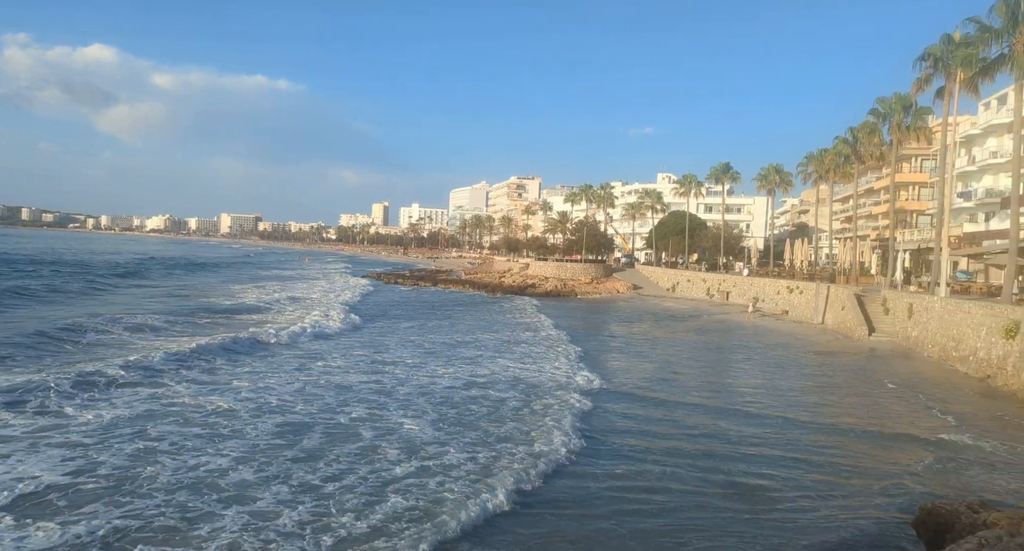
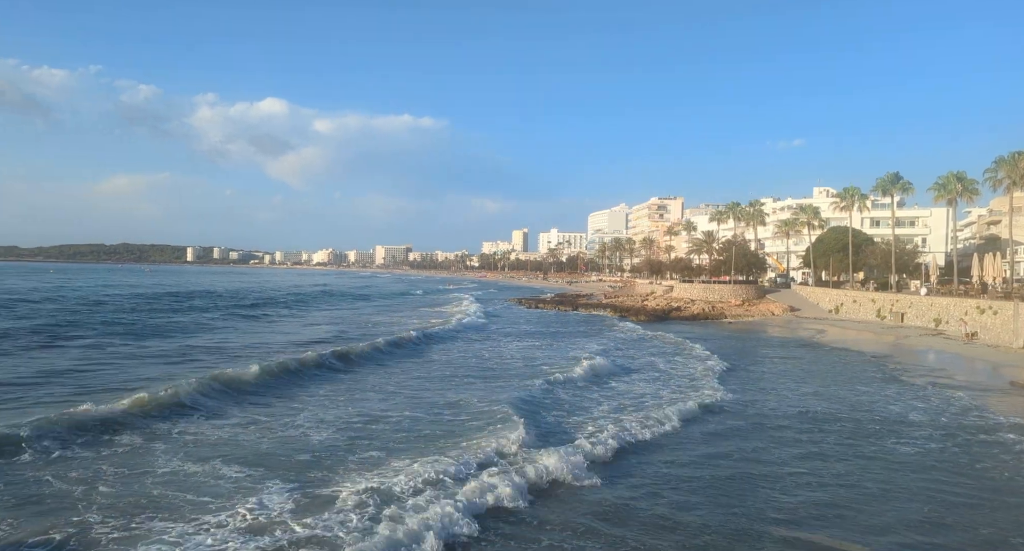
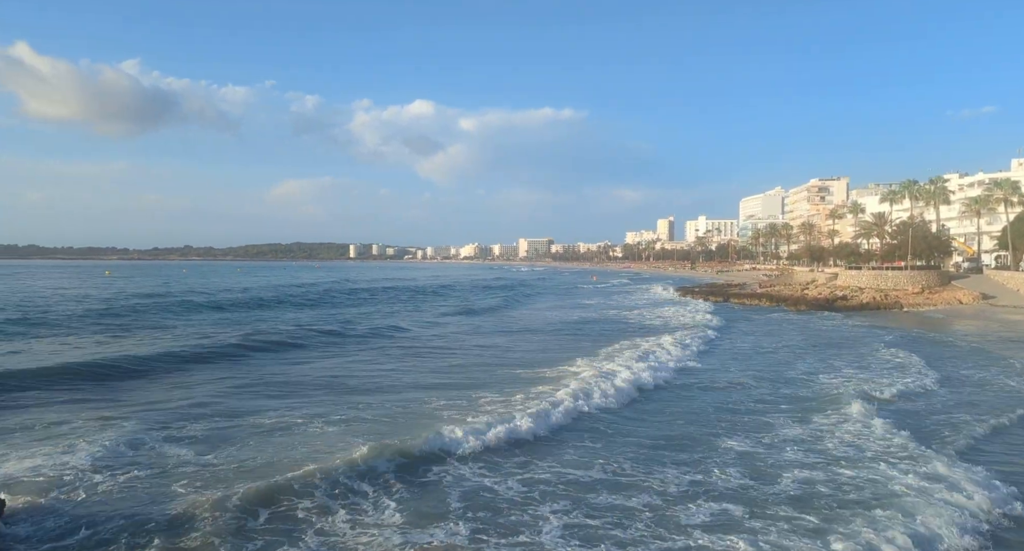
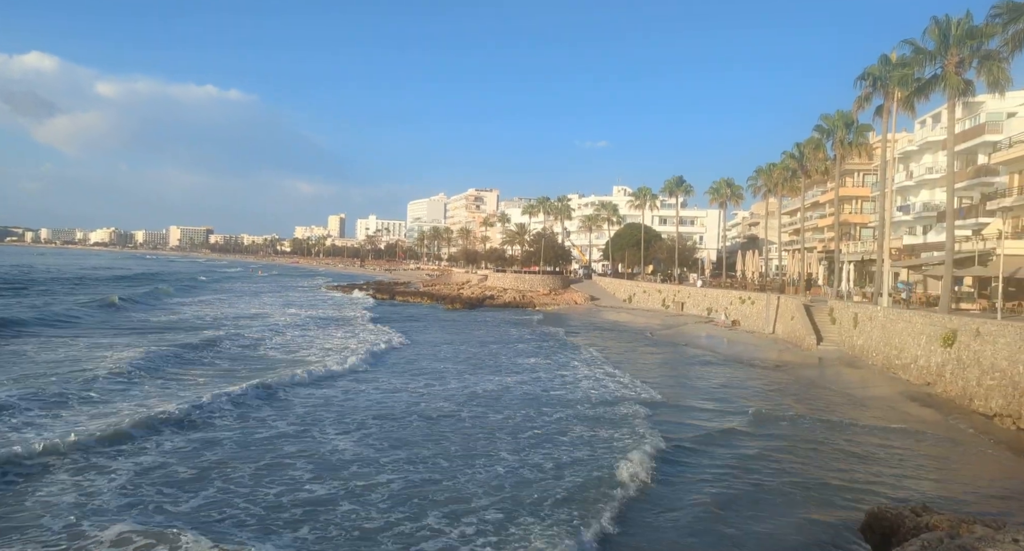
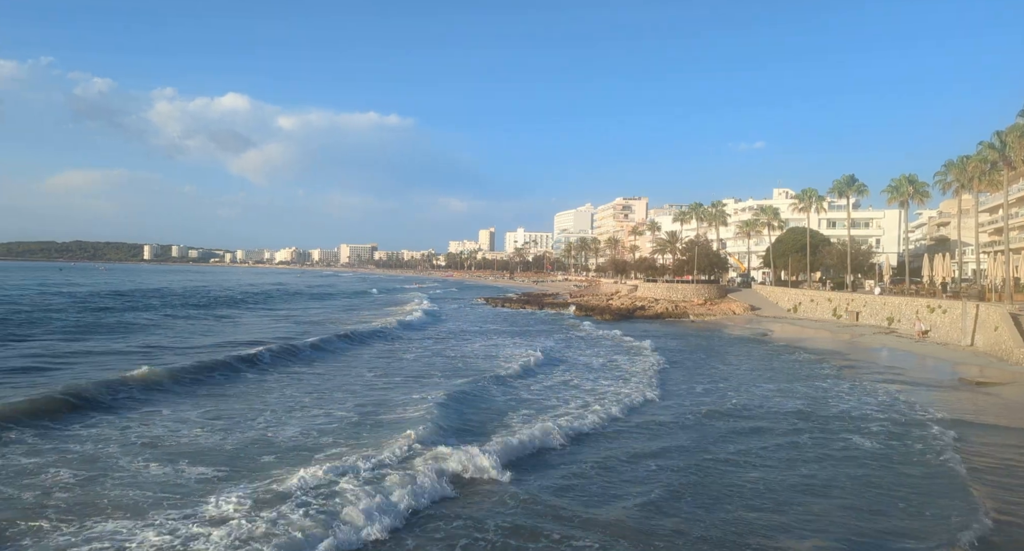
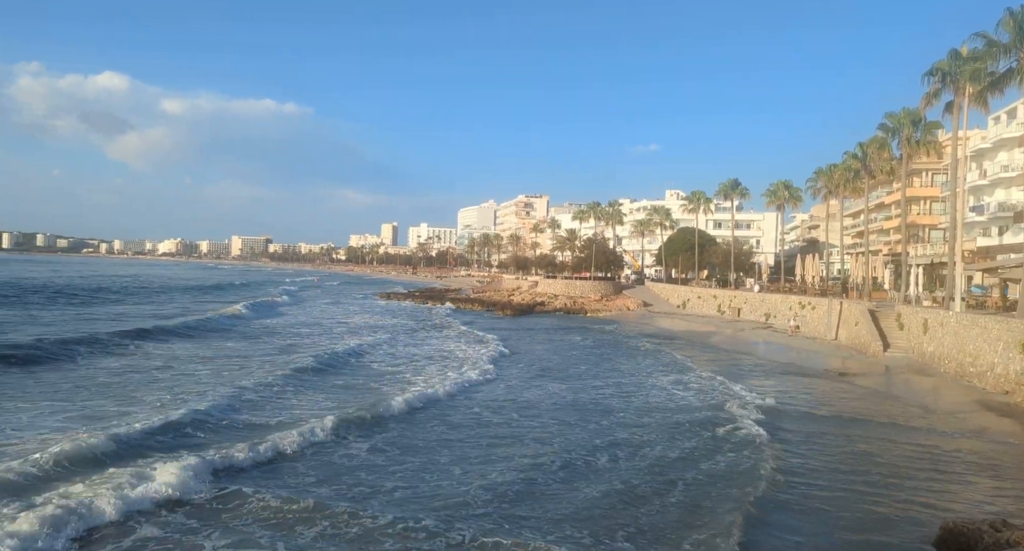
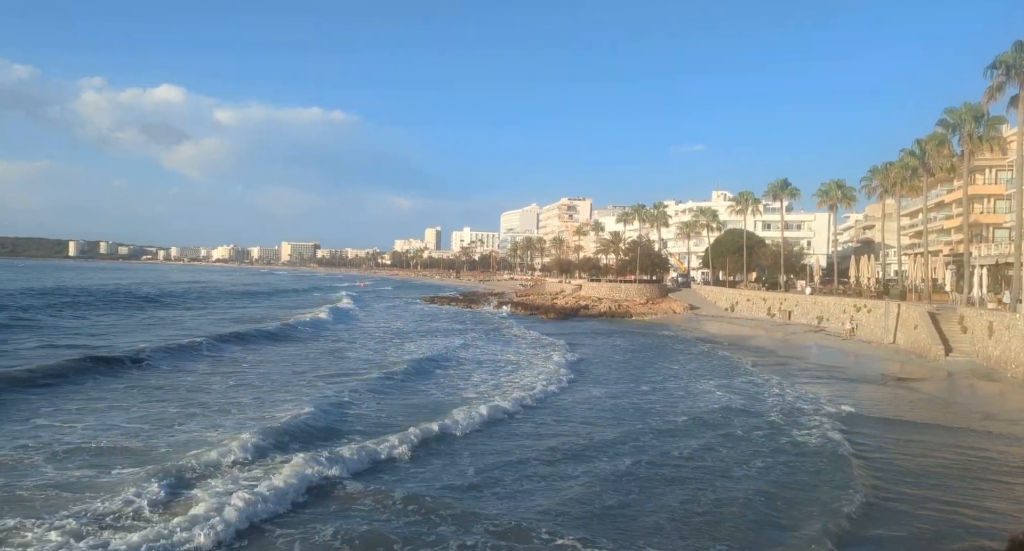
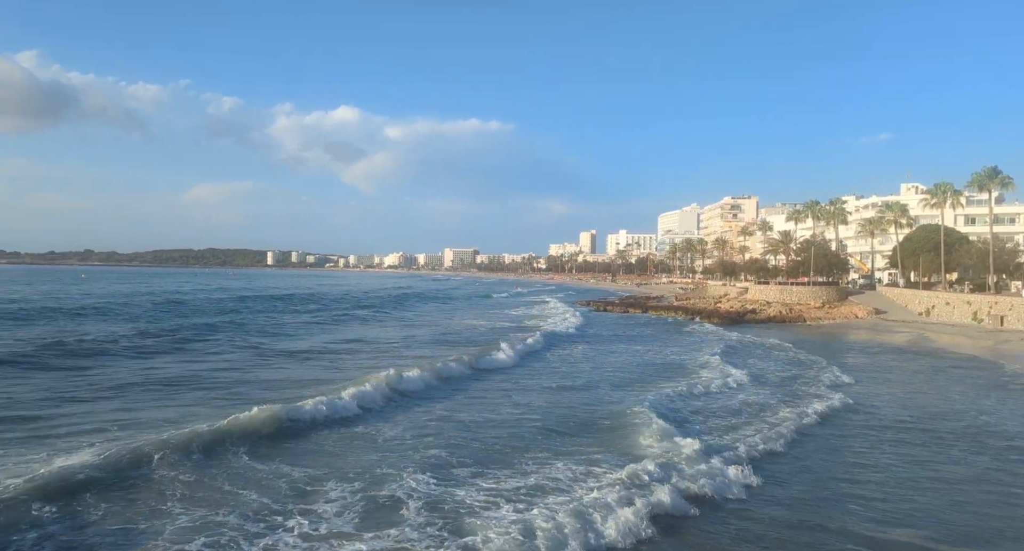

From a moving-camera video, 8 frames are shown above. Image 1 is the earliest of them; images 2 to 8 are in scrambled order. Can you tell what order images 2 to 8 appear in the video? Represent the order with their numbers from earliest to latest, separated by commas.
4, 6, 7, 5, 2, 8, 3
